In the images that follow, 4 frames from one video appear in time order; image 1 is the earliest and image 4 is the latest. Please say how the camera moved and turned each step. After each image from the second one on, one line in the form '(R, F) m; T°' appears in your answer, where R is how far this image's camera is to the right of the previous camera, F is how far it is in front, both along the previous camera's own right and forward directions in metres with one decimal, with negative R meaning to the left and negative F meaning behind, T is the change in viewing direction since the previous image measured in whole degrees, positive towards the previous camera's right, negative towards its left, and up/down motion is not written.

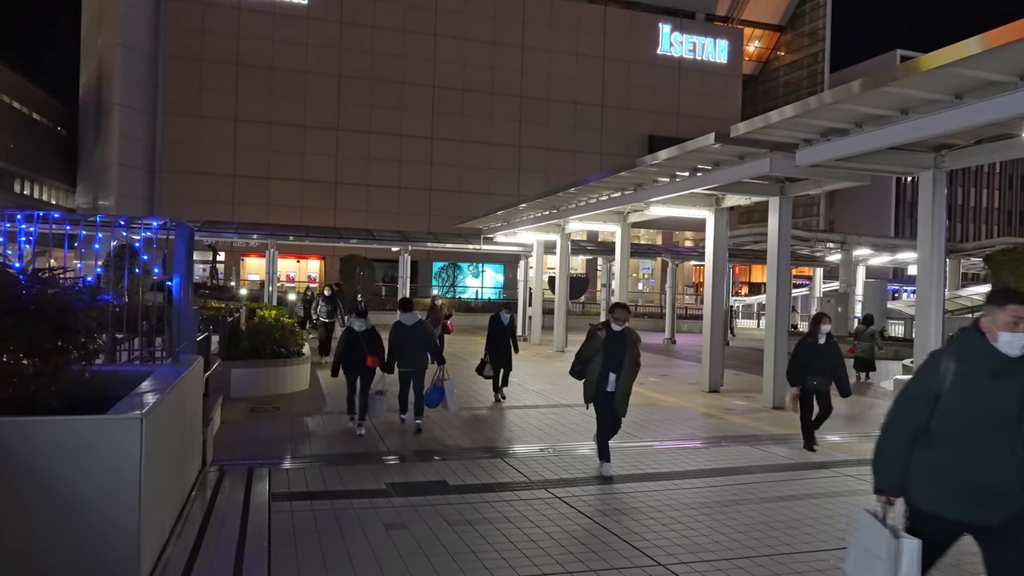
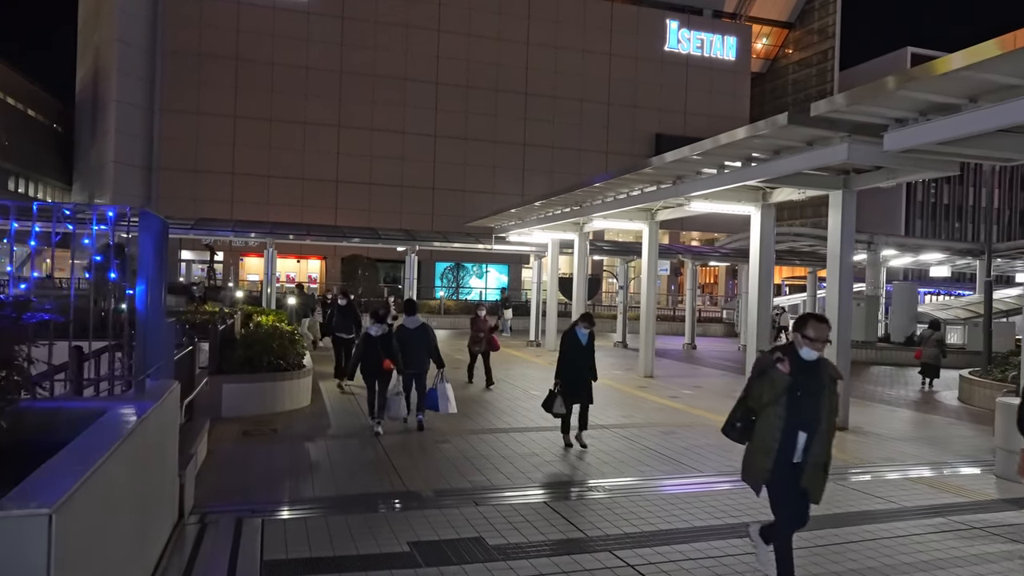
(-0.4, +1.4) m; 0°
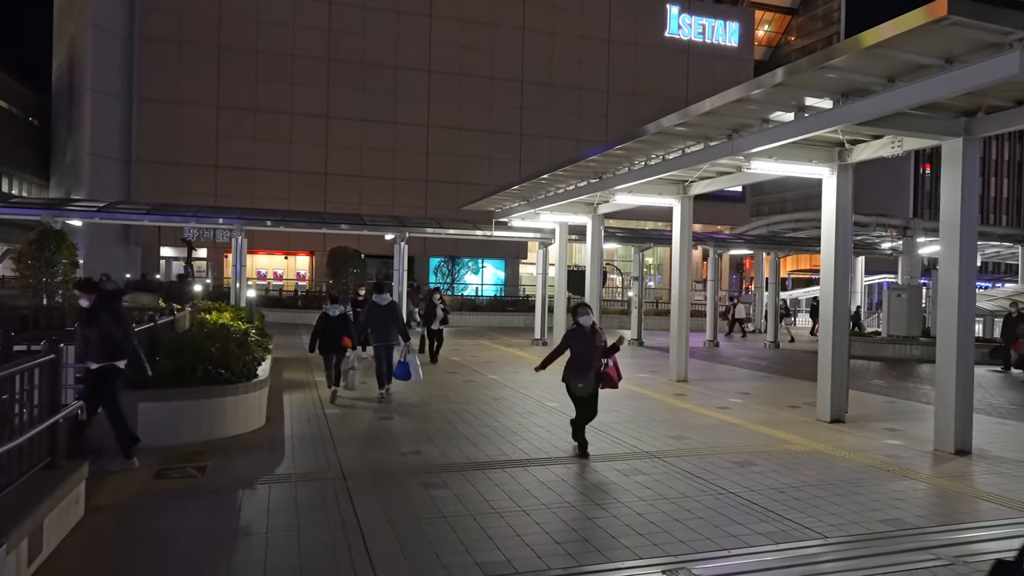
(-0.2, +2.7) m; 0°
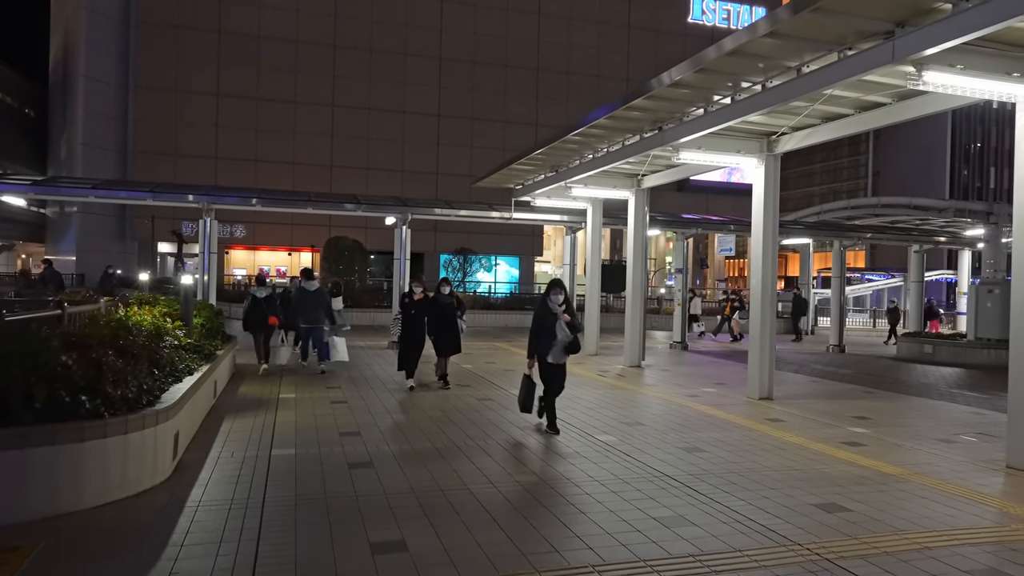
(-0.3, +3.4) m; -1°
